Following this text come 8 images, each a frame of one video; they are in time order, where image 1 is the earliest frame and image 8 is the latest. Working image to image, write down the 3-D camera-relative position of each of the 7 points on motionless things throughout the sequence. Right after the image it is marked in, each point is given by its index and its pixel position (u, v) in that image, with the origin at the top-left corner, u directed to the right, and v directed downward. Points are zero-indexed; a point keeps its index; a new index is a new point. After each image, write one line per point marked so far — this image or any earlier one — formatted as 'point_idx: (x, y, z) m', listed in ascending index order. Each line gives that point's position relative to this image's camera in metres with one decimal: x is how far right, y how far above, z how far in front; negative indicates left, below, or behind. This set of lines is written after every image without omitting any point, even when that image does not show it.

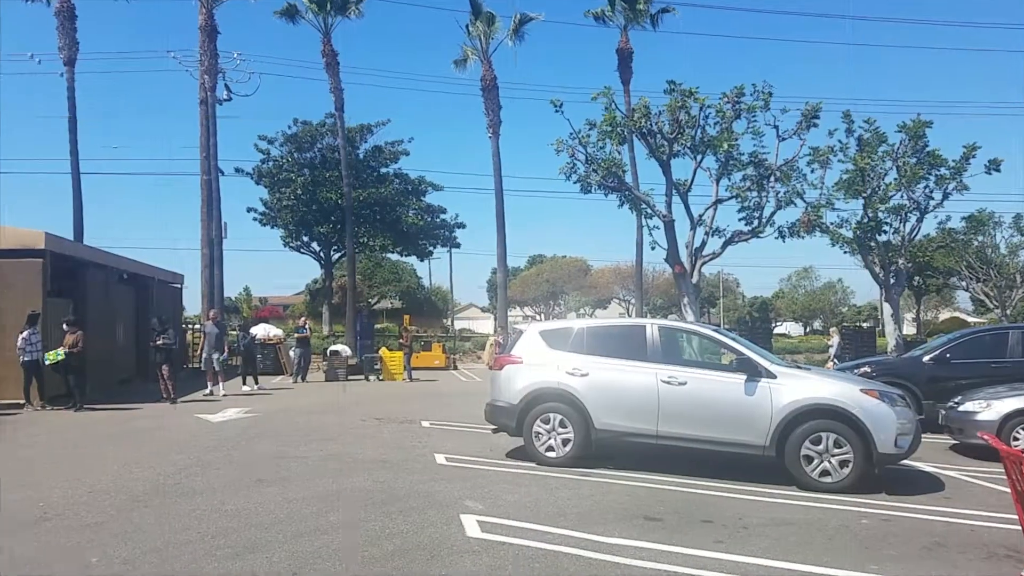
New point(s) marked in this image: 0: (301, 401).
0: (-4.1, -2.2, +15.4) m
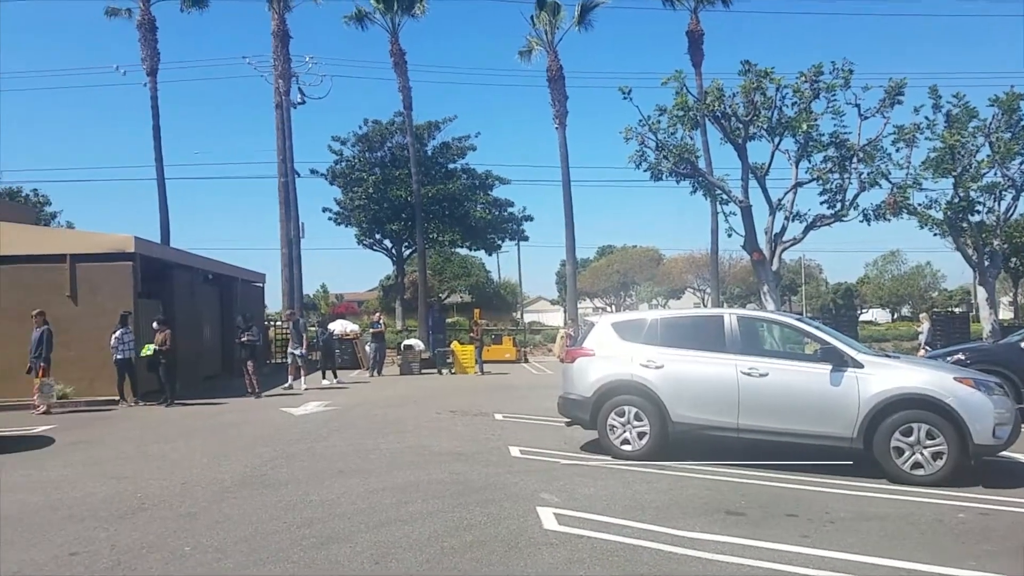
0: (-2.7, -2.1, +15.8) m
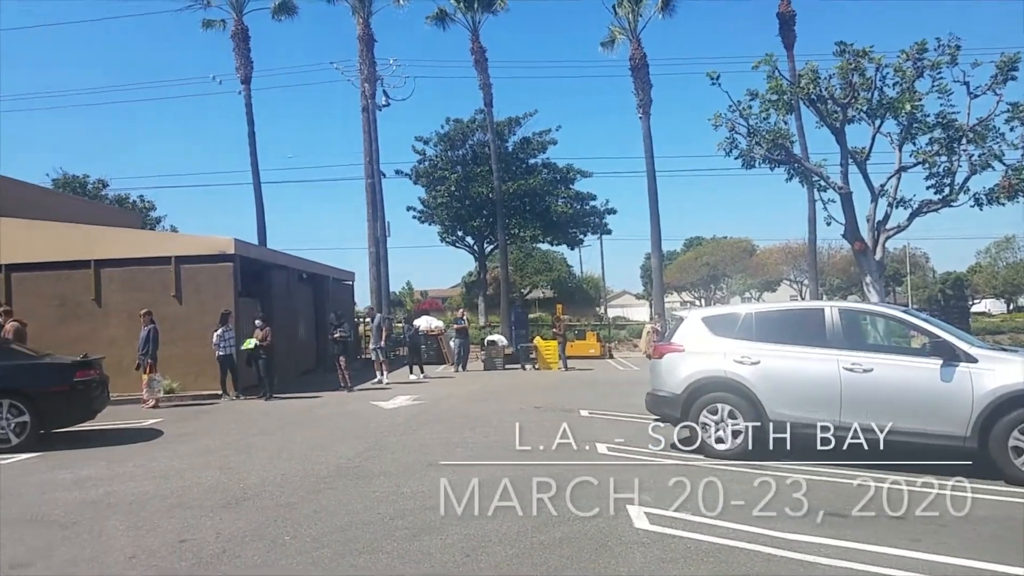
0: (-1.0, -2.0, +16.0) m
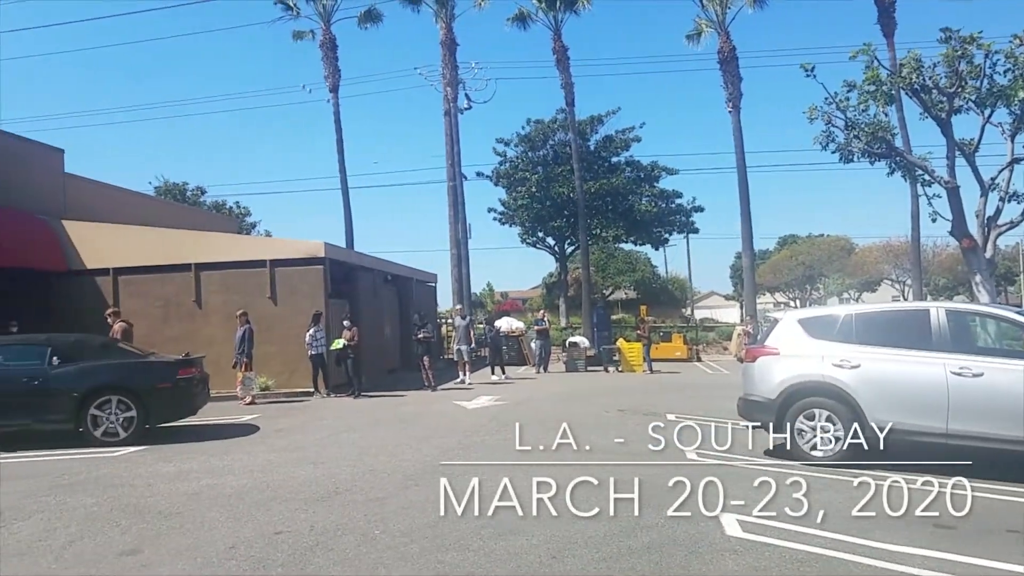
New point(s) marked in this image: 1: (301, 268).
0: (+0.7, -2.0, +15.9) m
1: (-4.0, +0.4, +15.2) m
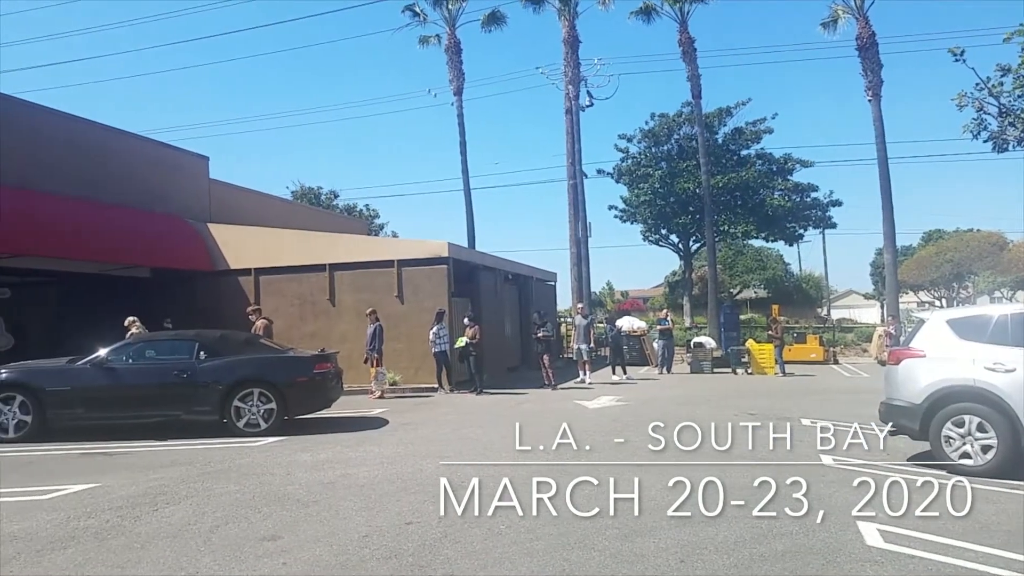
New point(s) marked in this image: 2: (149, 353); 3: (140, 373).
0: (+3.0, -2.0, +15.6) m
1: (-1.7, +0.4, +15.6) m
2: (-5.9, -1.0, +13.3) m
3: (-5.9, -1.4, +13.1) m
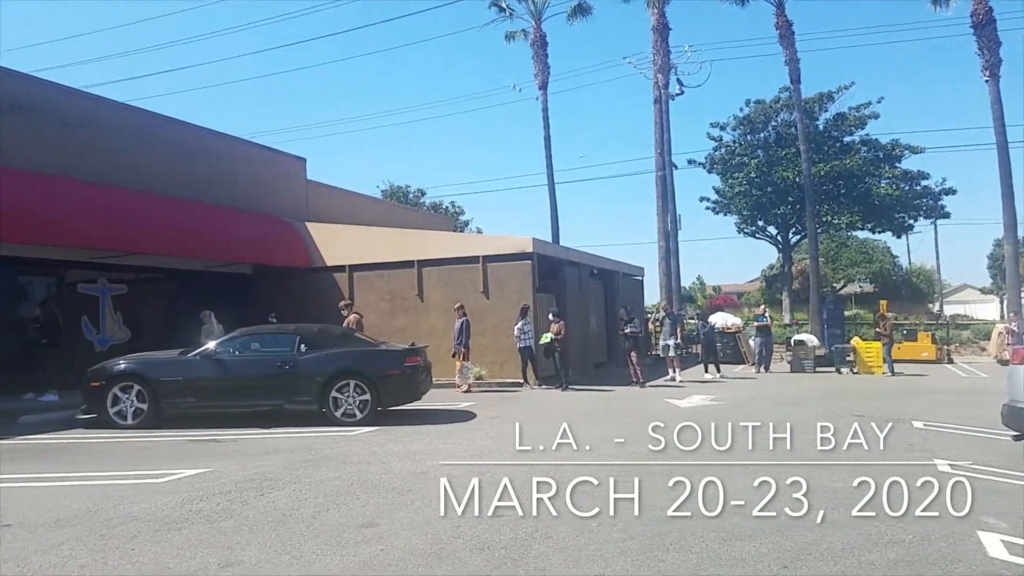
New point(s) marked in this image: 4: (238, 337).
0: (+4.7, -1.9, +15.0) m
1: (0.0, +0.5, +15.6) m
2: (-4.4, -1.0, +14.0) m
3: (-4.5, -1.3, +13.8) m
4: (-4.7, -0.8, +14.0) m
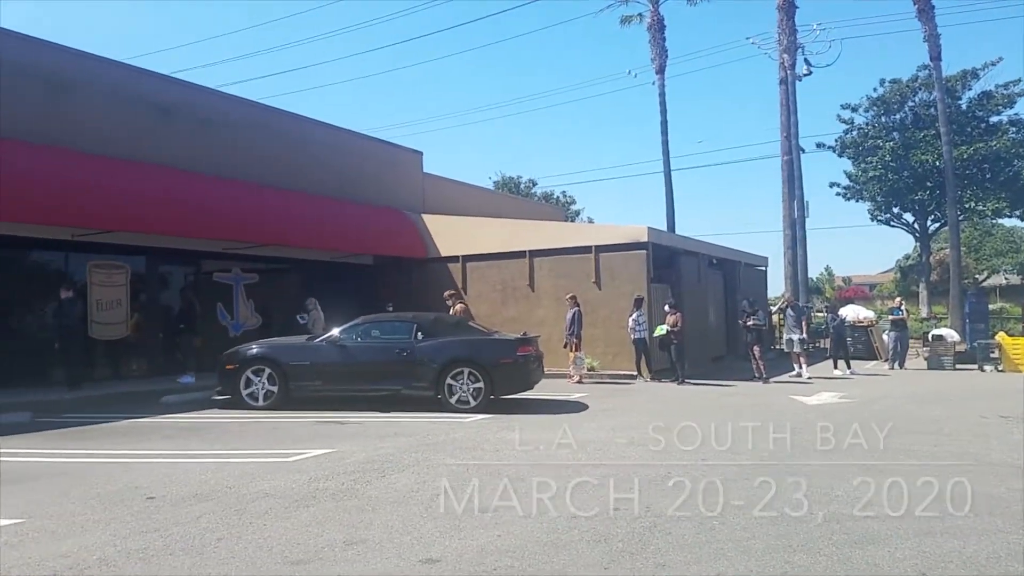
0: (+6.7, -1.7, +14.0) m
1: (+2.2, +0.7, +15.3) m
2: (-2.4, -0.8, +14.4) m
3: (-2.6, -1.1, +14.2) m
4: (-2.7, -0.7, +14.5) m
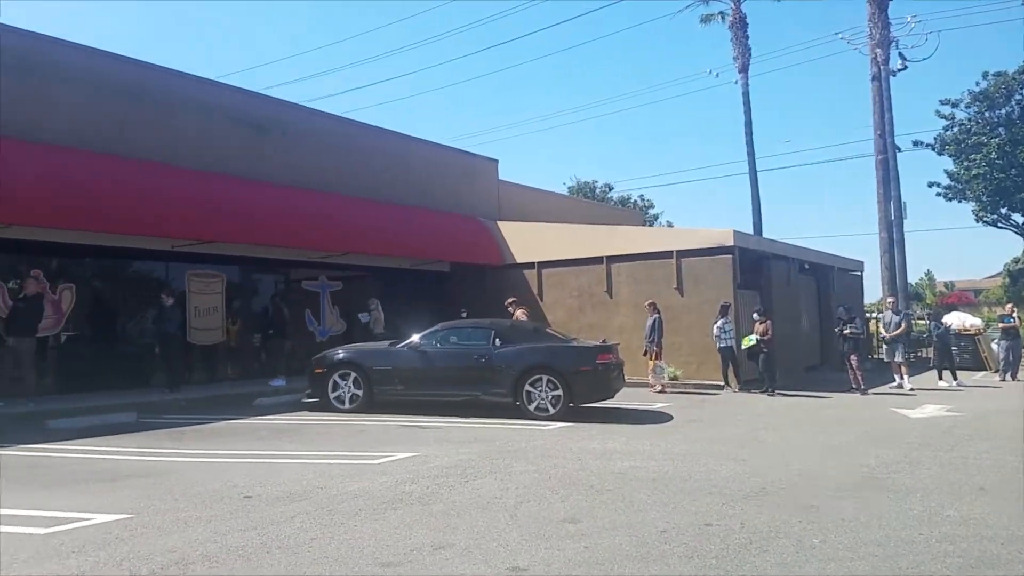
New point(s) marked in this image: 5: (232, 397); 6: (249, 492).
0: (+8.0, -1.8, +13.0) m
1: (+3.7, +0.6, +14.9) m
2: (-1.0, -0.9, +14.6) m
3: (-1.1, -1.2, +14.4) m
4: (-1.3, -0.8, +14.7) m
5: (-5.0, -1.9, +14.6) m
6: (-3.3, -2.5, +9.9) m
